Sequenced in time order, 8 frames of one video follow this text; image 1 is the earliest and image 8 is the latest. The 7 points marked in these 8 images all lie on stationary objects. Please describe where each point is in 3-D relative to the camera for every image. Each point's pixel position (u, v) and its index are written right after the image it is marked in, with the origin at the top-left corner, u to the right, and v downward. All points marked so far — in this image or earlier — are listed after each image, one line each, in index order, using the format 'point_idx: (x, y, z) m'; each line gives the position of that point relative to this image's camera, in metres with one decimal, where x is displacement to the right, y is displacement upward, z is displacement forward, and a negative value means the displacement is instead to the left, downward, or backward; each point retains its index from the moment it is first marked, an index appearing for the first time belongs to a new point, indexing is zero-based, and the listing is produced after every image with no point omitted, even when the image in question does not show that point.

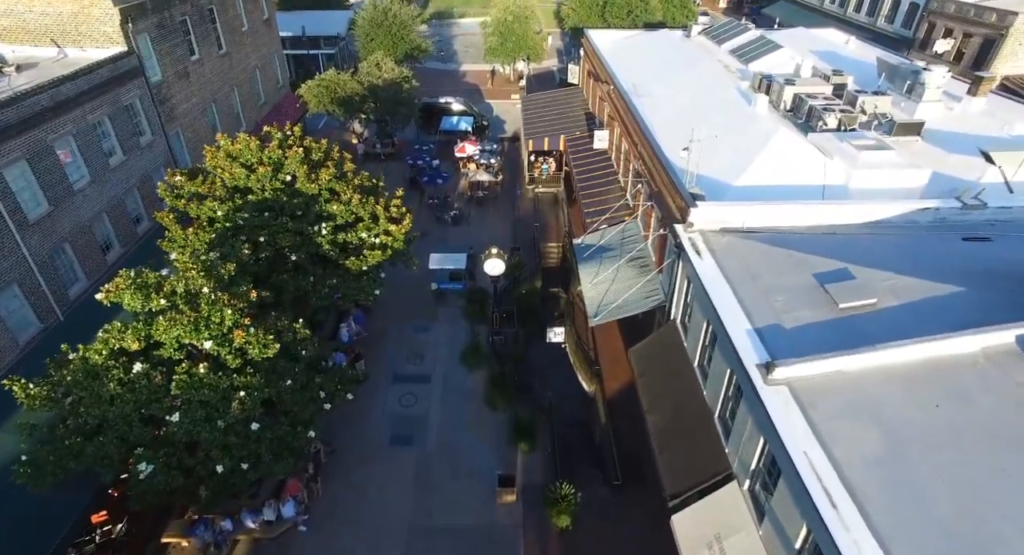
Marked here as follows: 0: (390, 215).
0: (-4.1, +2.1, +19.8) m
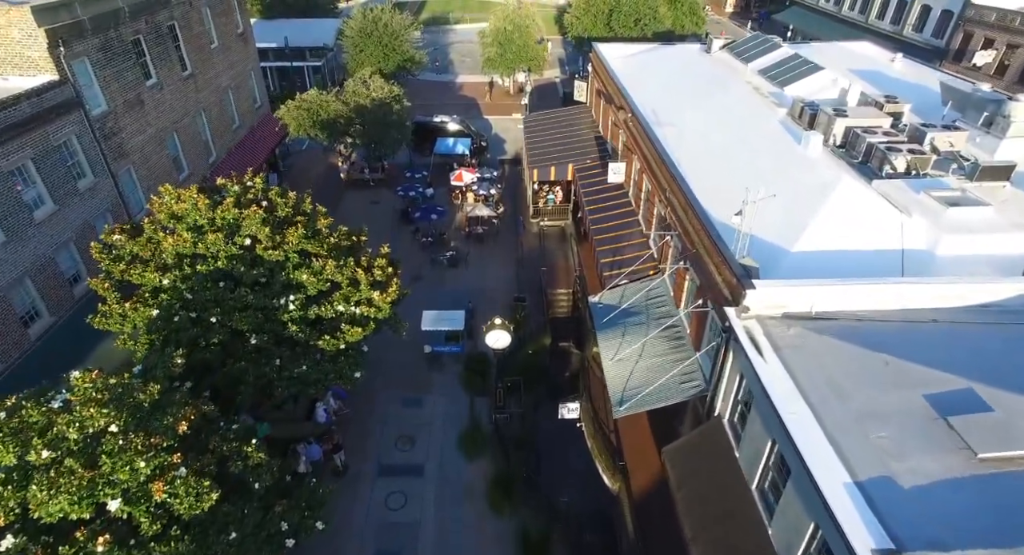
0: (-3.9, 0.0, +16.6) m
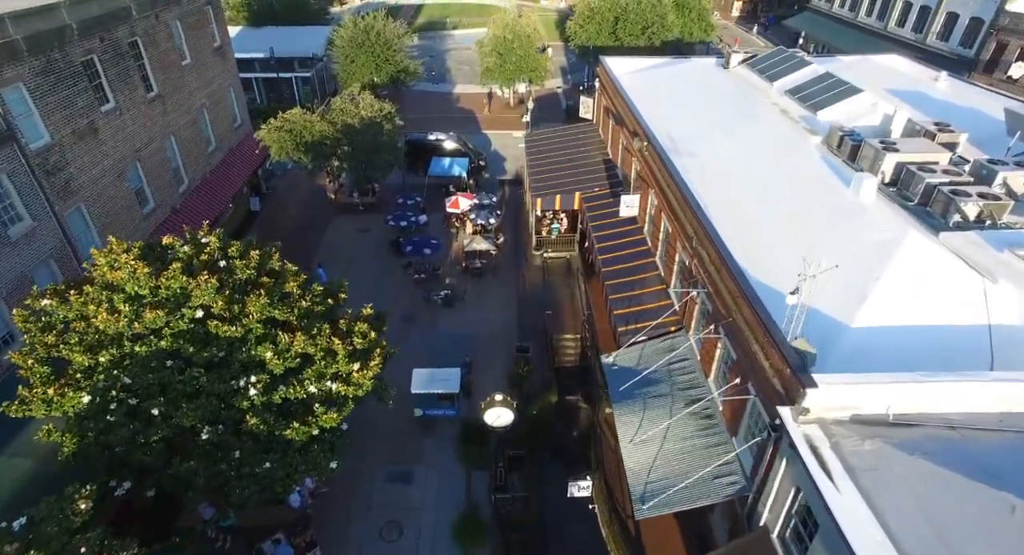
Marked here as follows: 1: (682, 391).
0: (-3.8, -1.7, +14.1) m
1: (+4.4, -2.9, +15.1) m
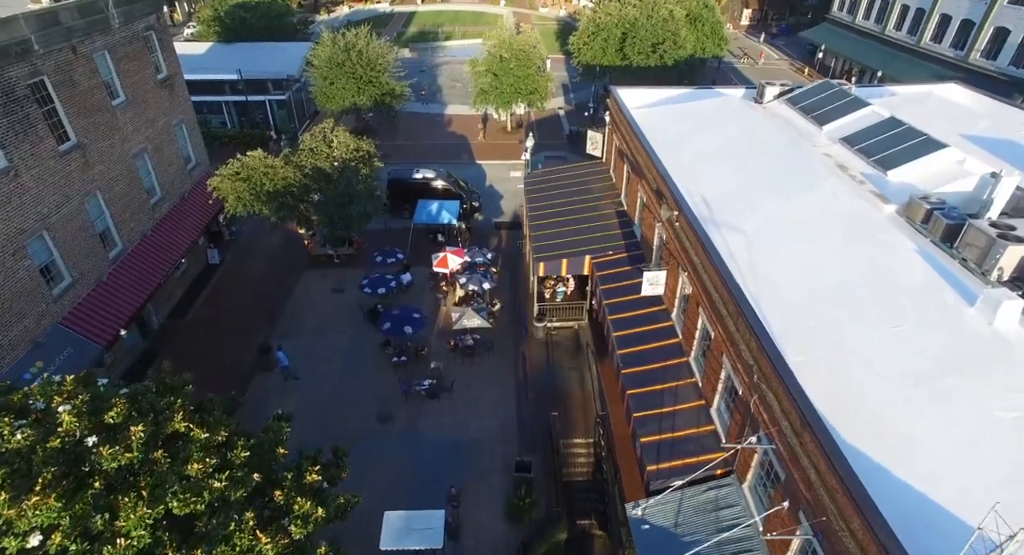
0: (-3.9, -4.6, +10.0) m
1: (+4.3, -5.7, +11.0) m
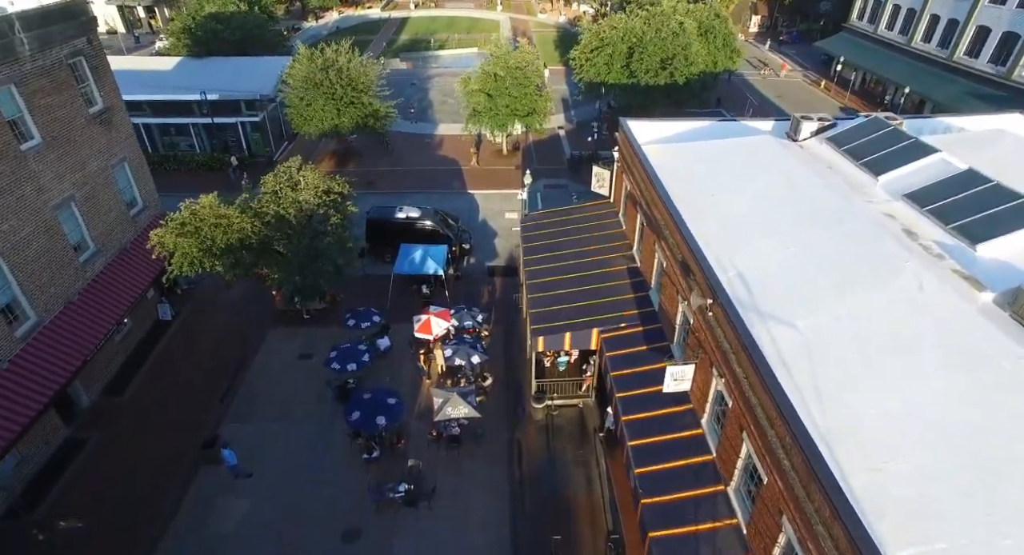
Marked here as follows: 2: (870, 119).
0: (-4.1, -6.9, +6.5) m
1: (+4.1, -8.0, +7.5) m
2: (+11.8, +5.2, +19.2) m
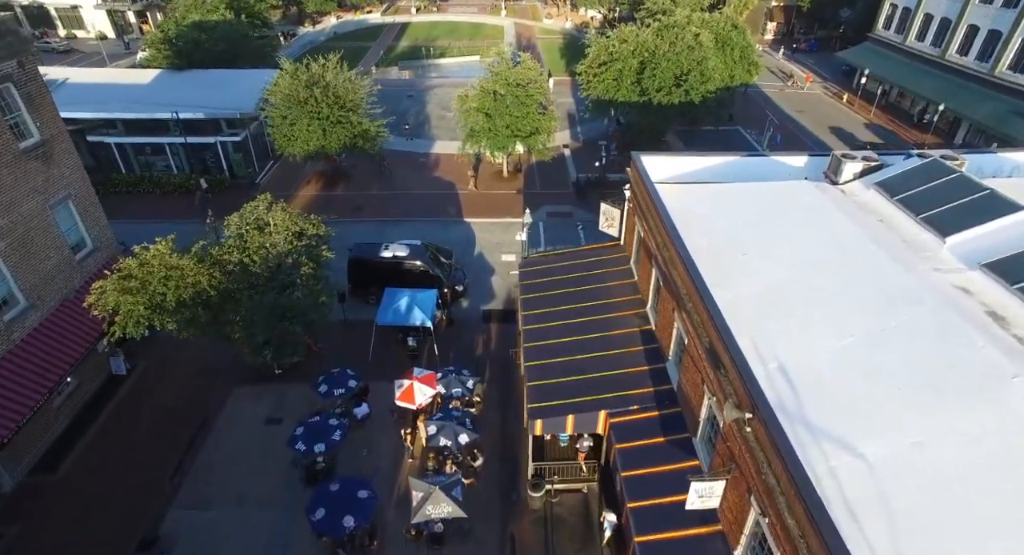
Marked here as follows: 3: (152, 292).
0: (-4.4, -8.7, +3.9) m
1: (+3.8, -9.9, +4.8) m
2: (+11.7, +3.3, +16.4) m
3: (-10.6, -0.4, +17.4) m
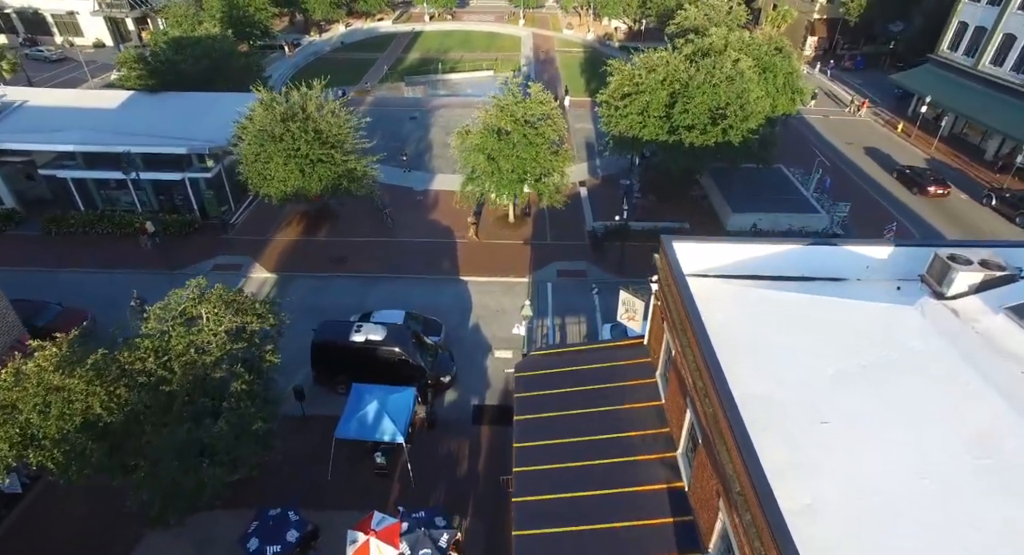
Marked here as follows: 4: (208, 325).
0: (-5.3, -11.7, -0.3) m
1: (+2.9, -13.0, +0.3) m
2: (+11.4, 0.0, +11.7) m
3: (-10.9, -3.2, +13.4) m
4: (-7.9, -1.2, +15.0) m
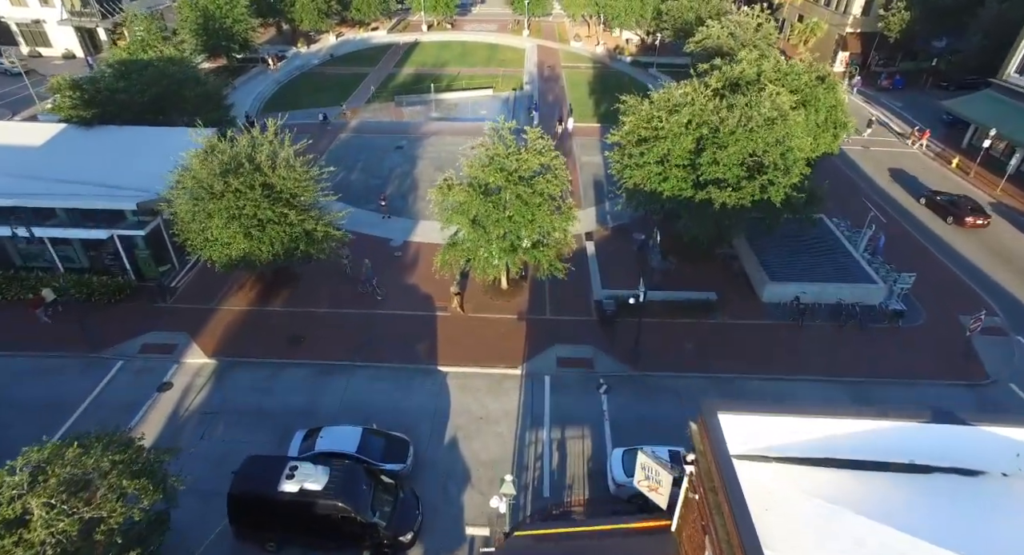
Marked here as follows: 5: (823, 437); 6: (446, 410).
0: (-6.1, -14.9, -5.0) m
1: (+2.1, -16.4, -4.5) m
2: (+10.8, -3.4, +6.8) m
3: (-11.5, -6.4, +8.7) m
4: (-8.4, -4.4, +10.3) m
5: (+5.4, -2.8, +10.2) m
6: (-2.2, -4.5, +19.4) m
